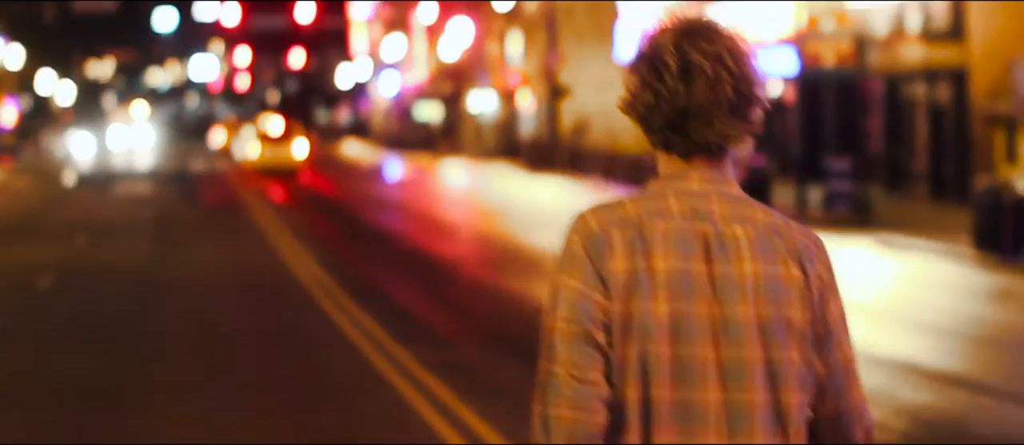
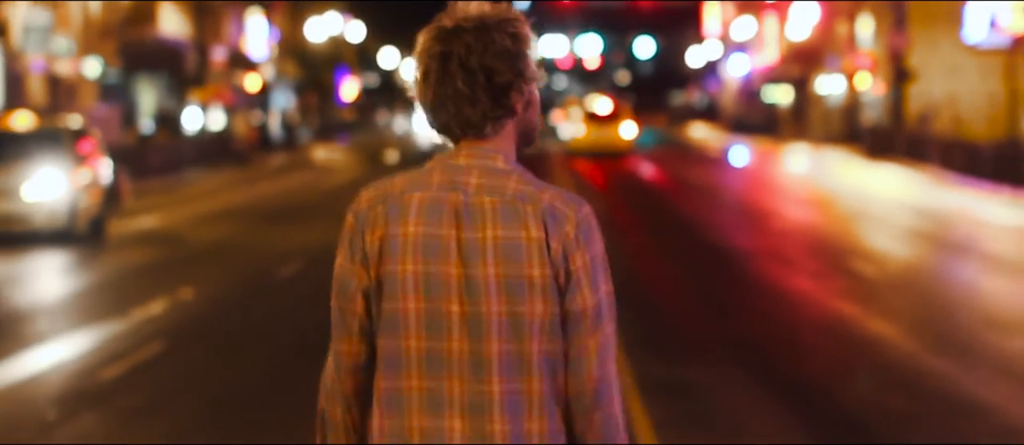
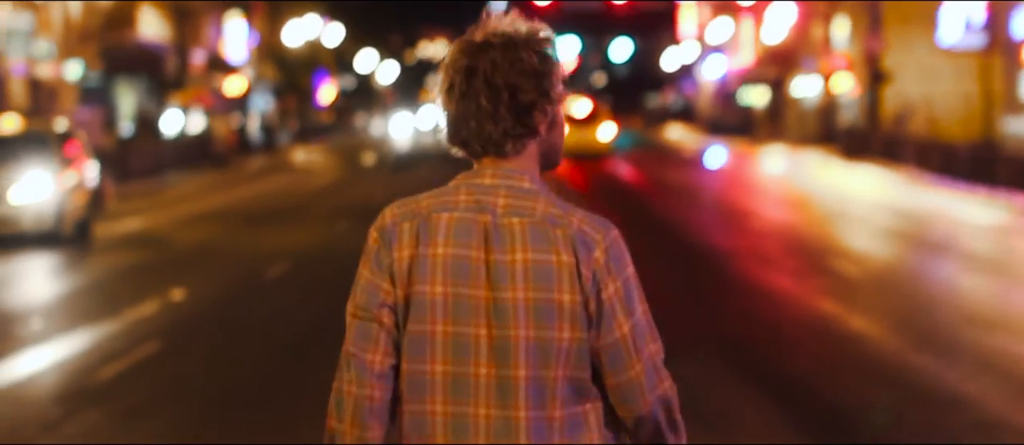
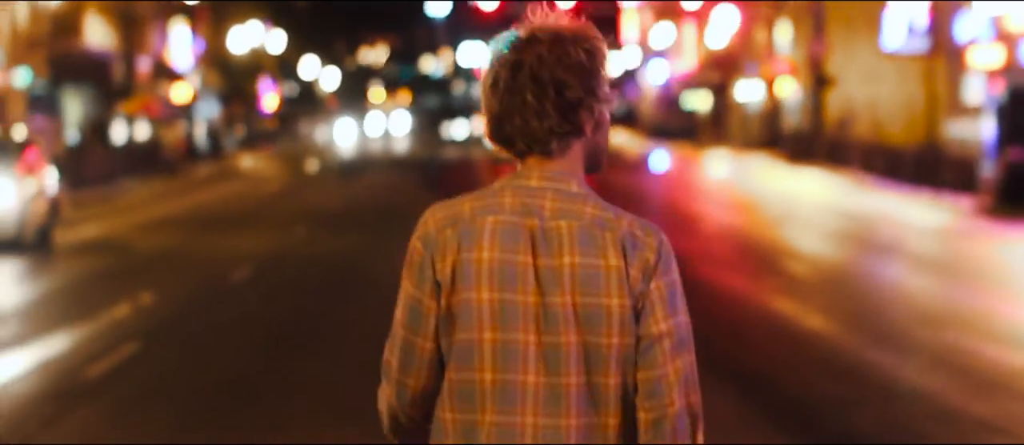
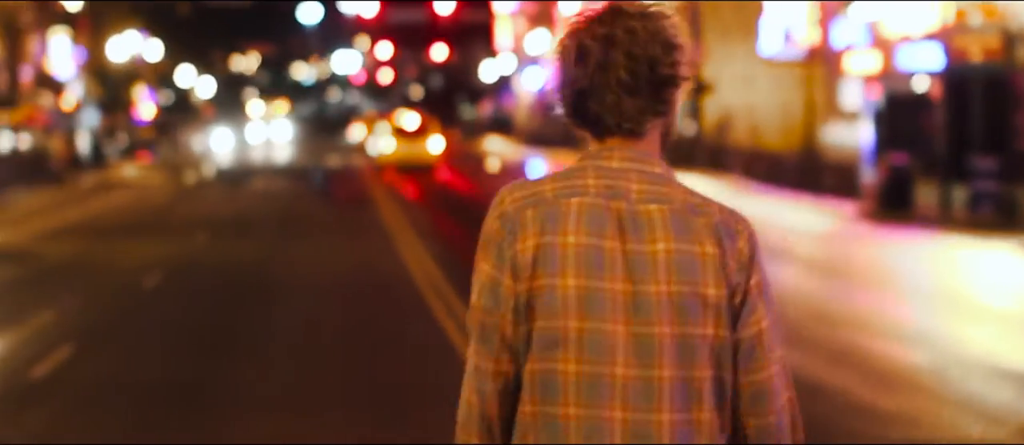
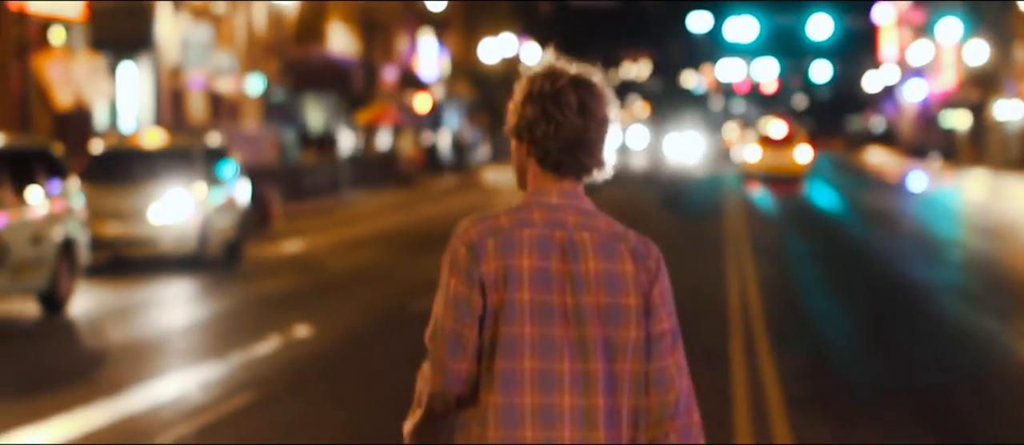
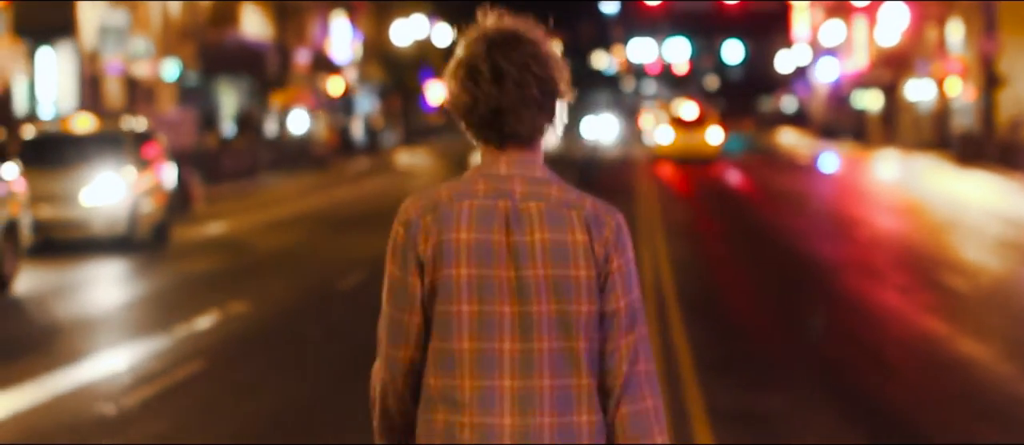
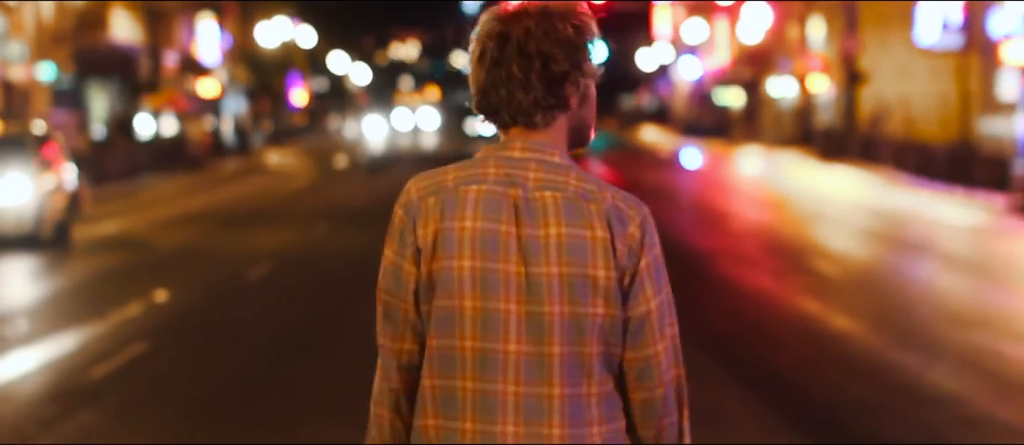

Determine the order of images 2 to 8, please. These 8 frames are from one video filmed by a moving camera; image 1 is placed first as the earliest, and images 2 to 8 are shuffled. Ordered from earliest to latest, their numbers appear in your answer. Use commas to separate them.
5, 4, 8, 3, 2, 7, 6
